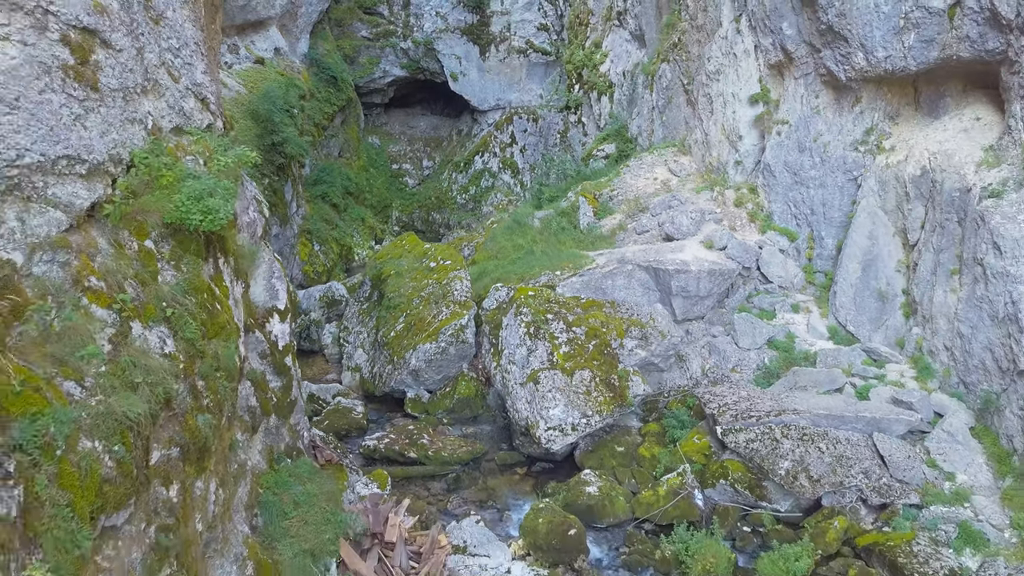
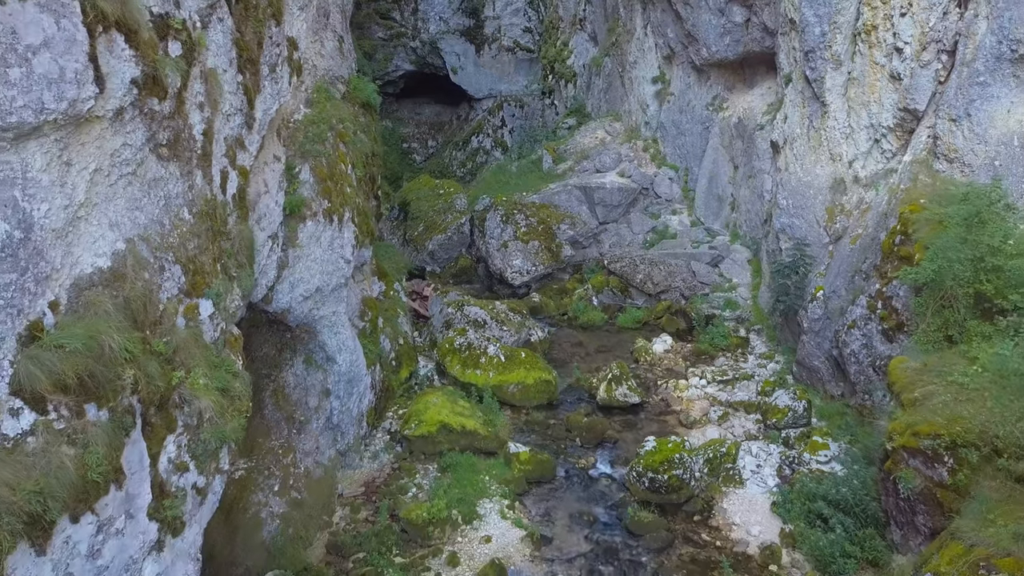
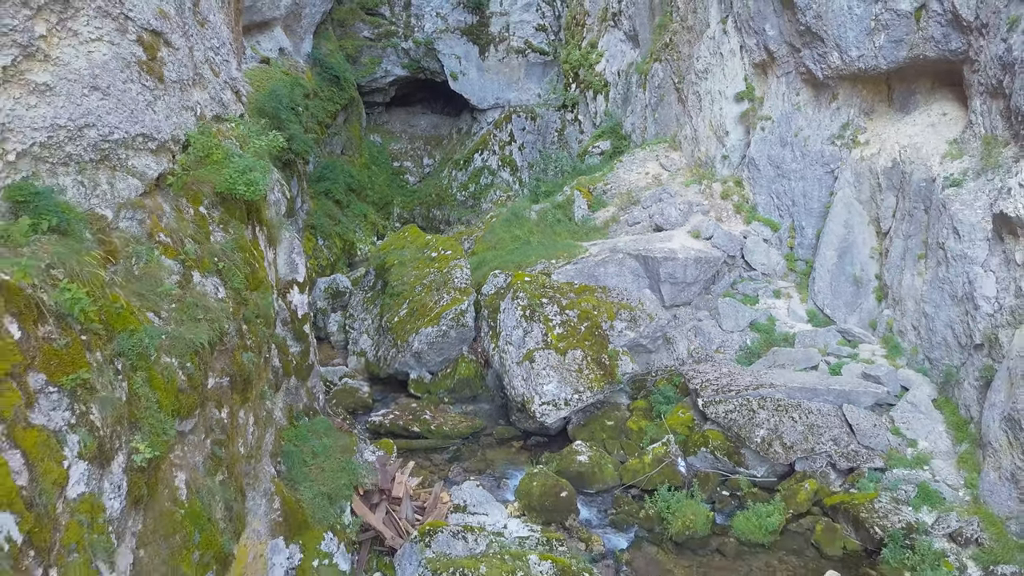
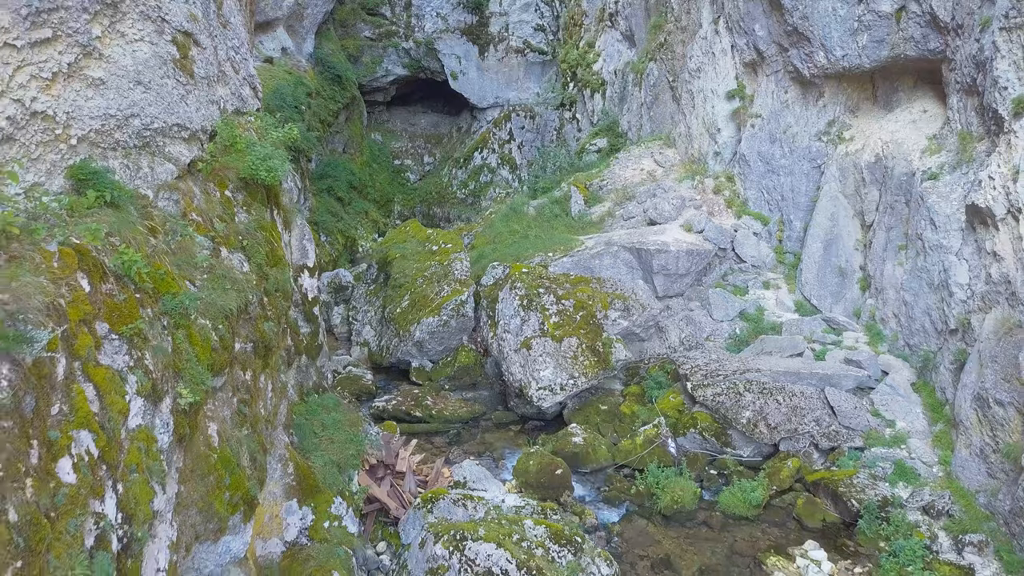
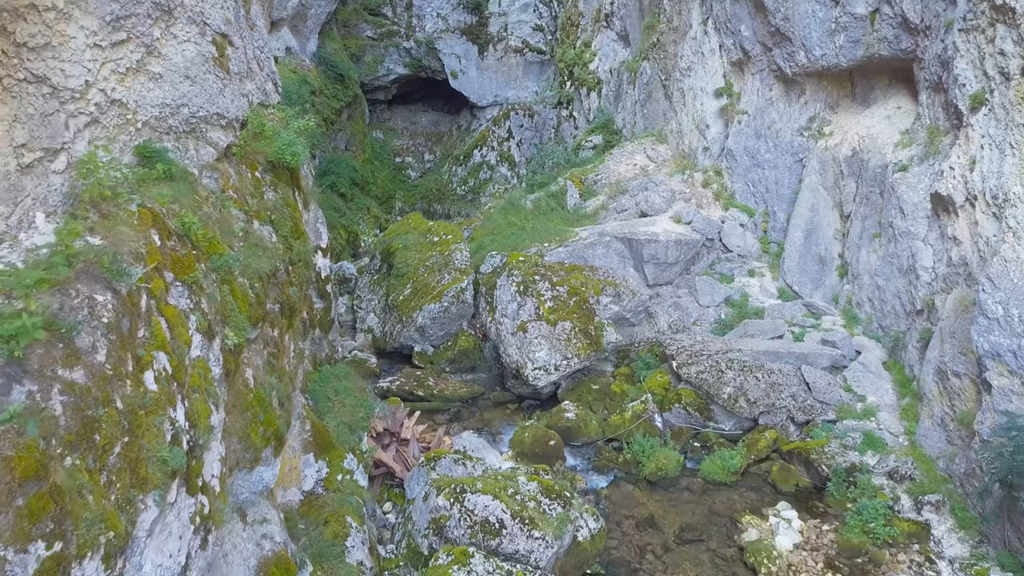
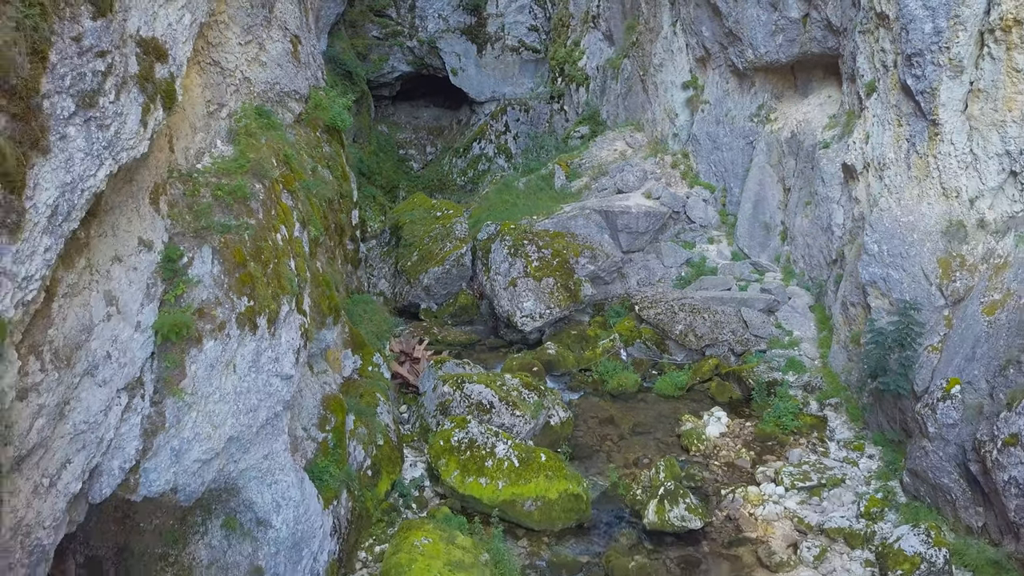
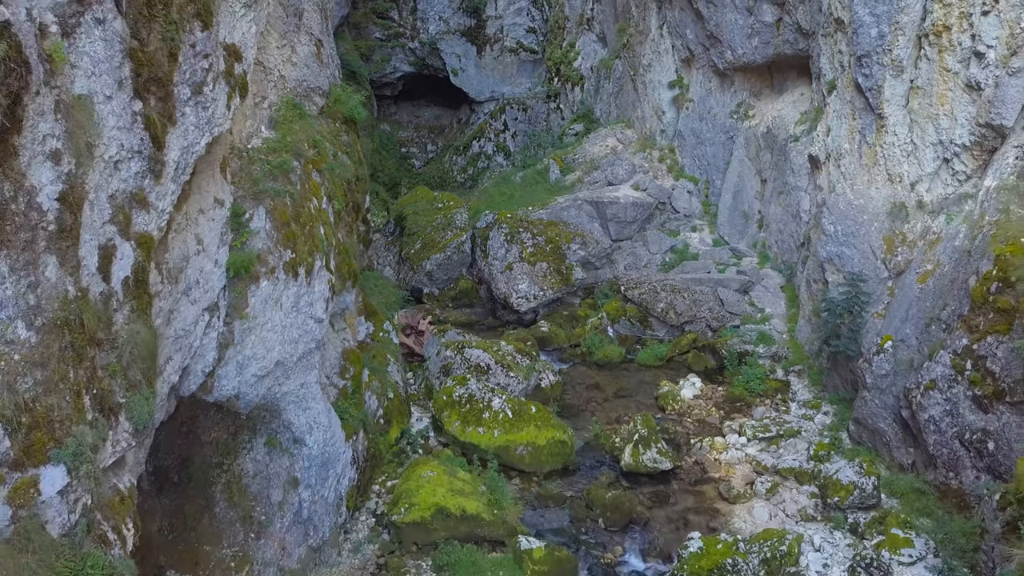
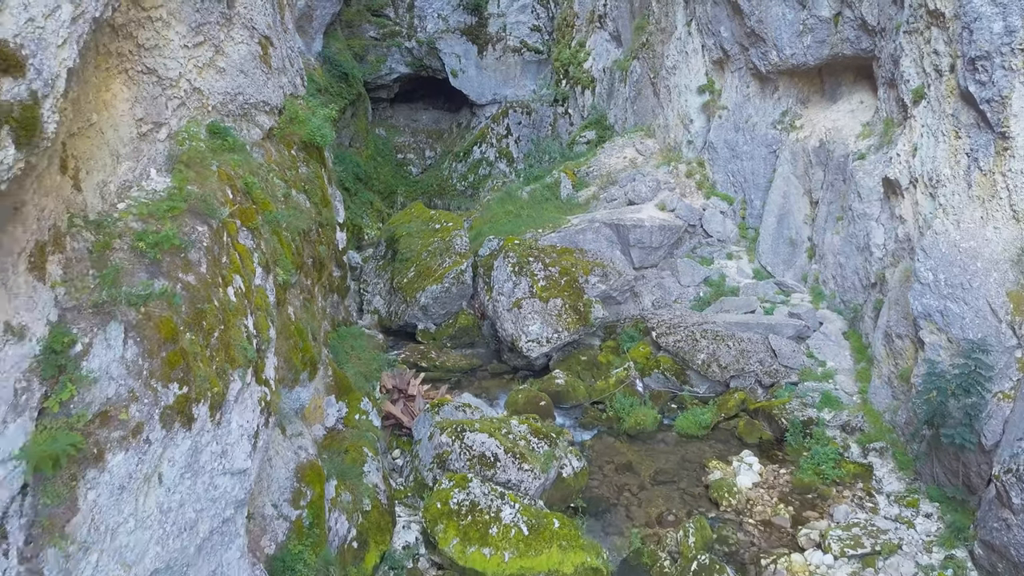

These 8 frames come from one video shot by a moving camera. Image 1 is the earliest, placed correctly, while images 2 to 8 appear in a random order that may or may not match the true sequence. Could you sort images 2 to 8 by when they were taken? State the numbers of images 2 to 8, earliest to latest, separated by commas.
3, 4, 5, 8, 6, 7, 2
